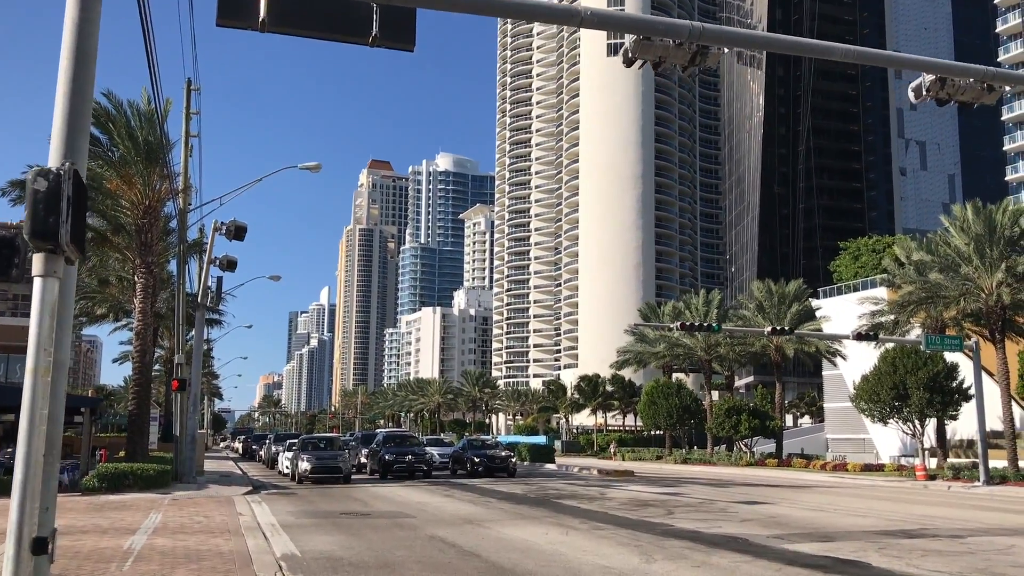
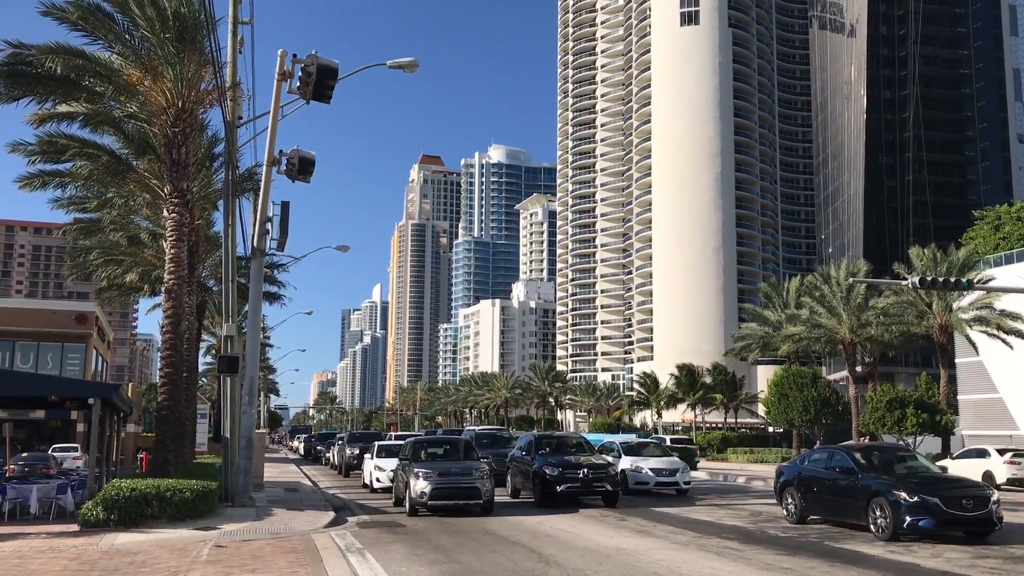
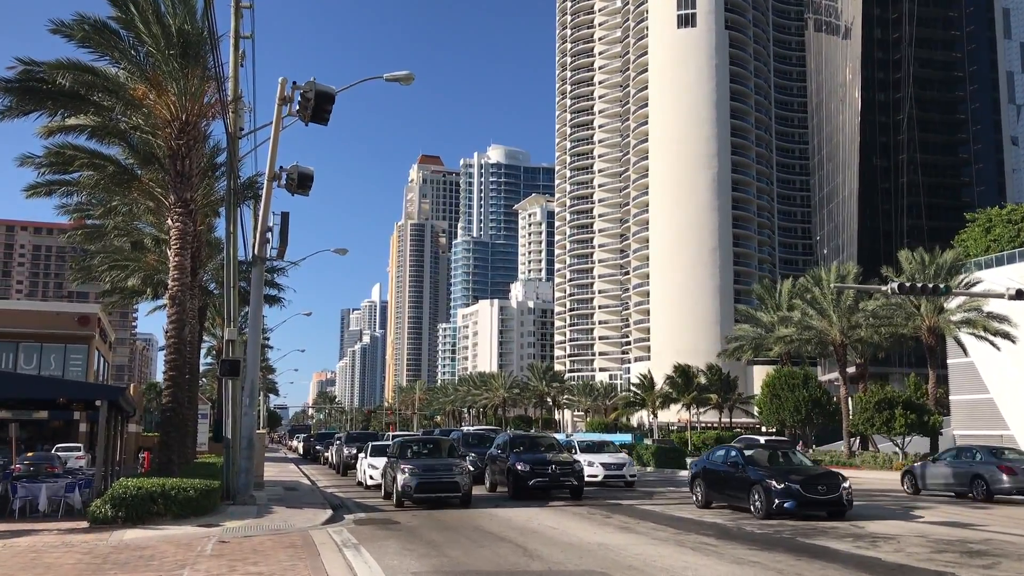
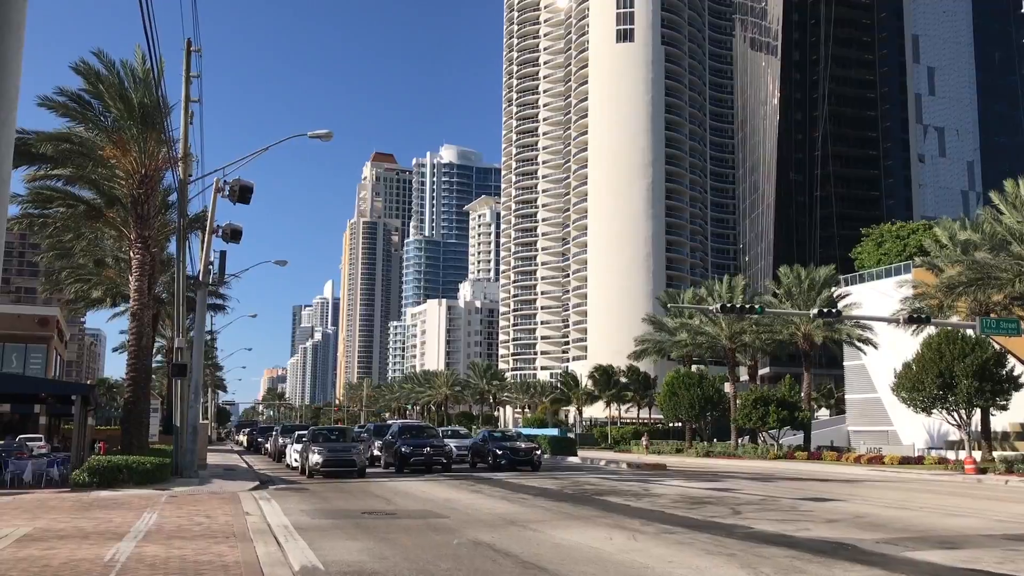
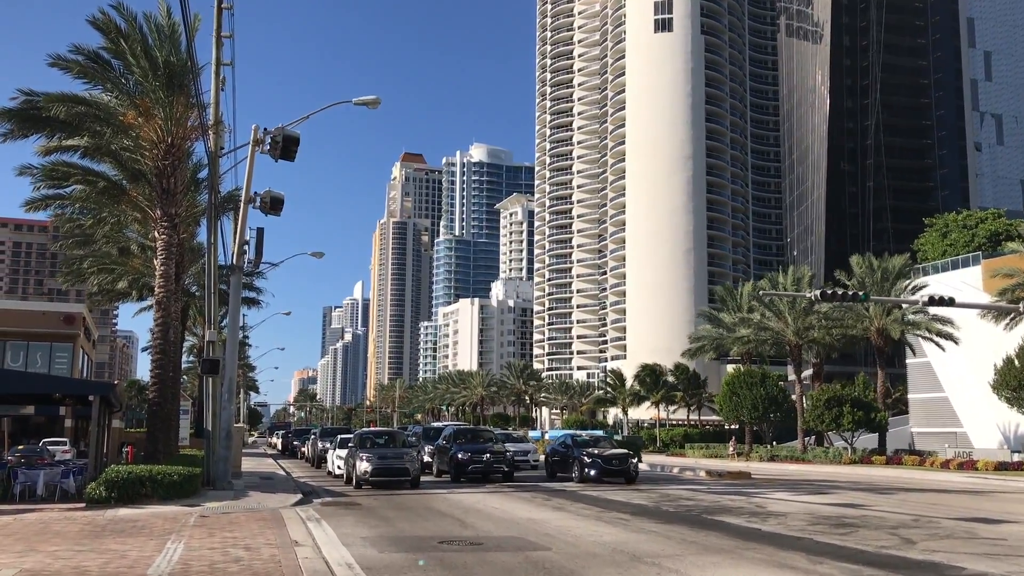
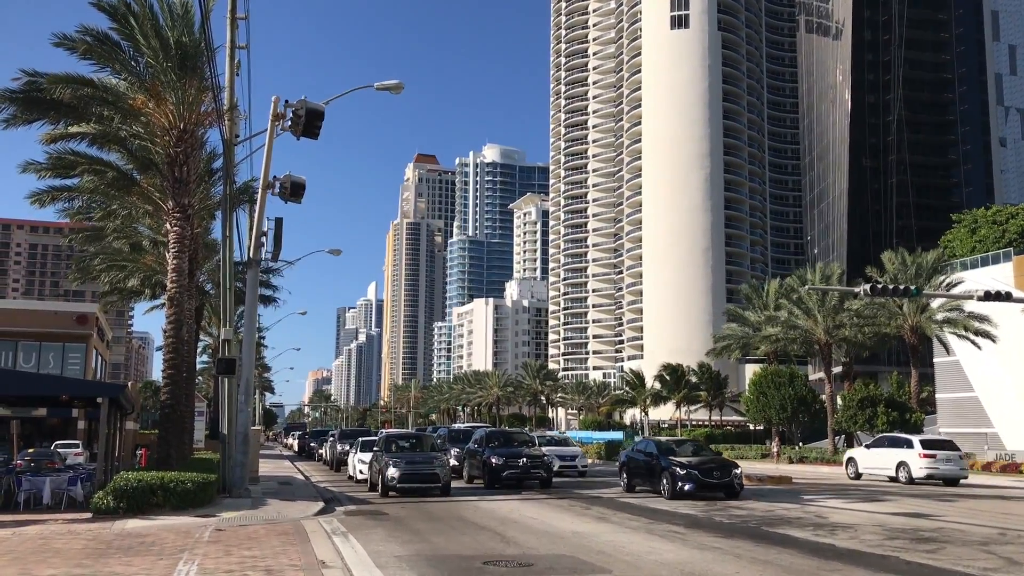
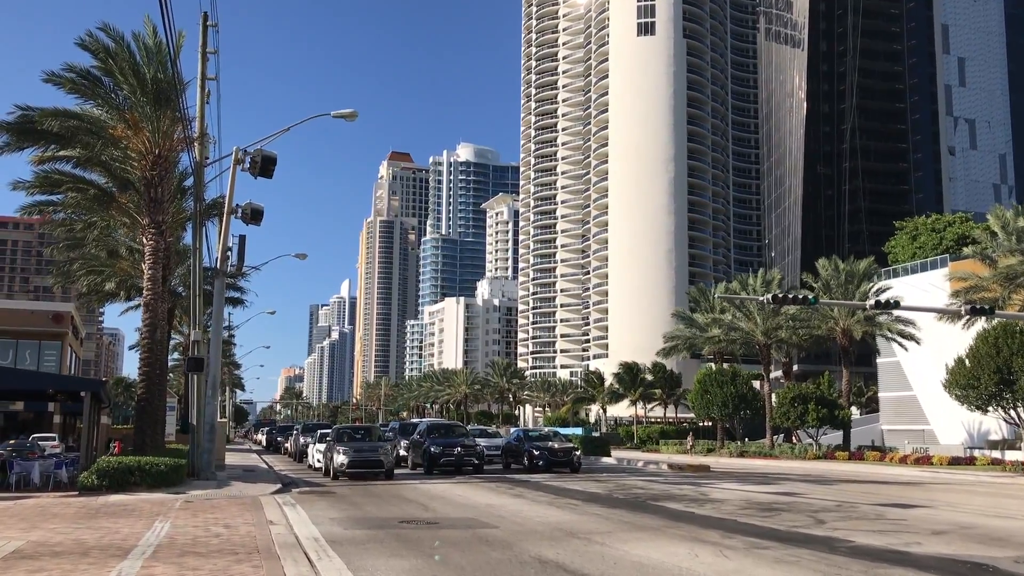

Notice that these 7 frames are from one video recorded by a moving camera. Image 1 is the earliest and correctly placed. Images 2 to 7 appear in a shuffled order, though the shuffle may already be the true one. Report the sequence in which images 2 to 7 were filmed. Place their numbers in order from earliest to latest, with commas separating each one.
4, 7, 5, 6, 3, 2
